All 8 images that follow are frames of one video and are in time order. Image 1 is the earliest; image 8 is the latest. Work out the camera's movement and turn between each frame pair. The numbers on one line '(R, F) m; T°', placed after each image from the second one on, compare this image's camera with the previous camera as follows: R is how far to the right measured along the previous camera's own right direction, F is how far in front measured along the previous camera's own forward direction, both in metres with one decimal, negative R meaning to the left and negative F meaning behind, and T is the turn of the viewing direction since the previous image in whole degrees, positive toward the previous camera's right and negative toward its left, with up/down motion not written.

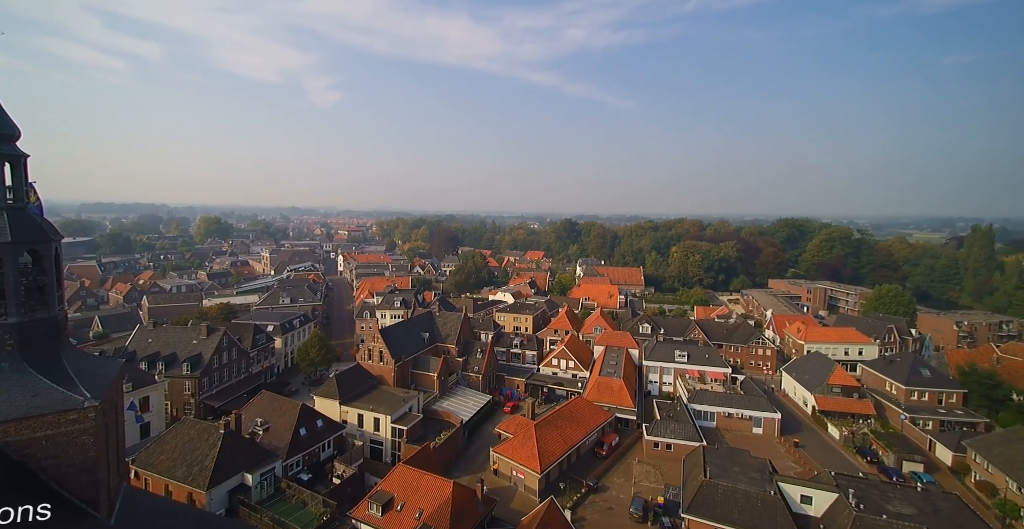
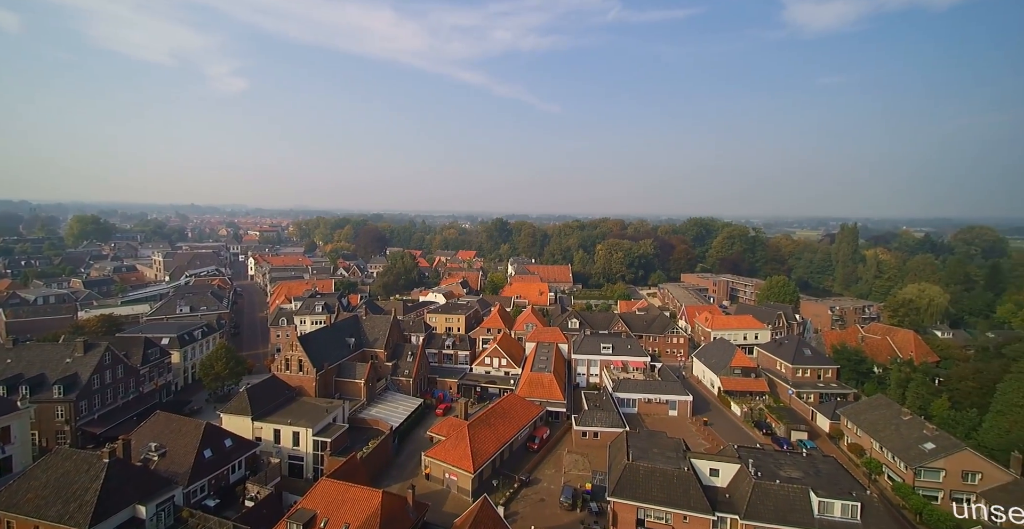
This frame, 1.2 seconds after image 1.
(0.0, -0.9) m; +7°
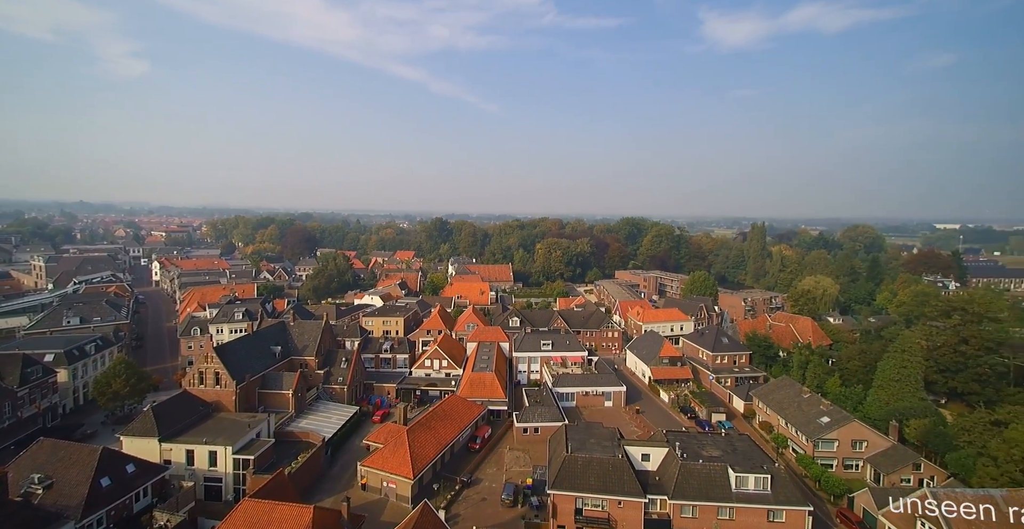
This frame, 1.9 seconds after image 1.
(0.0, -0.8) m; +6°
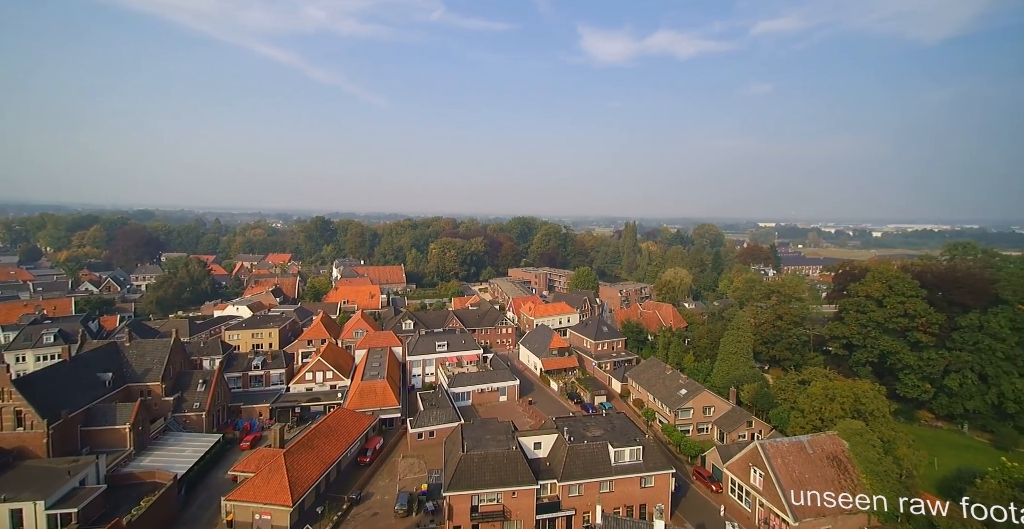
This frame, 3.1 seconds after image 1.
(-0.1, -1.1) m; +11°
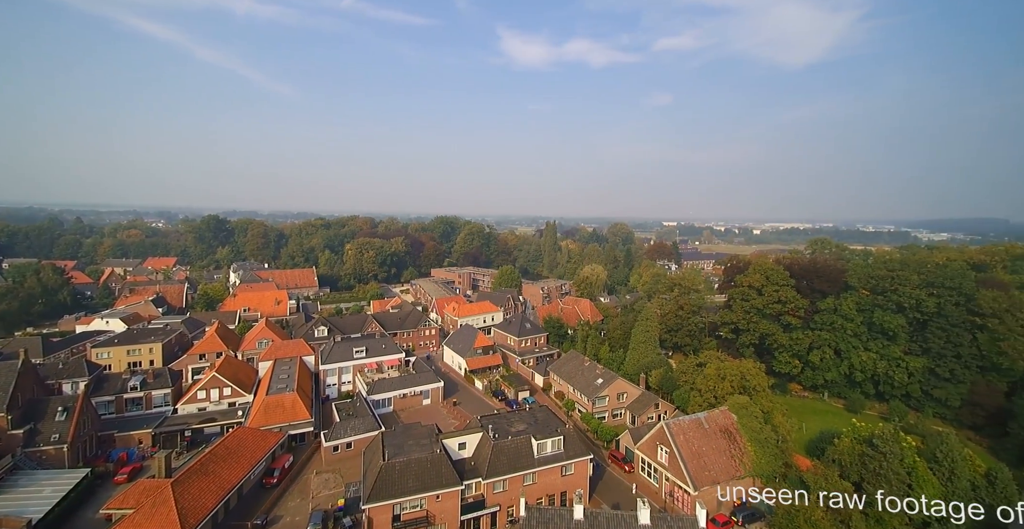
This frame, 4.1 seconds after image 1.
(0.0, -0.6) m; +8°
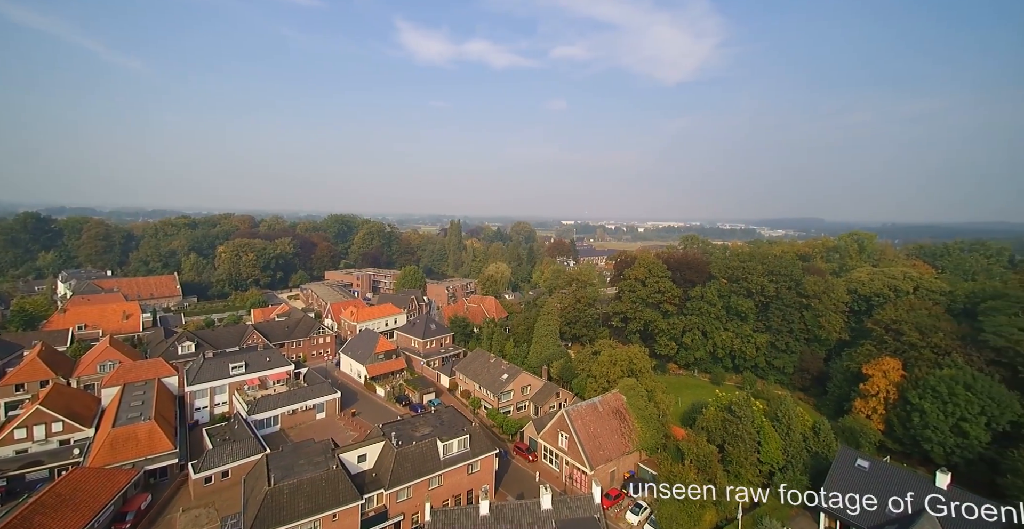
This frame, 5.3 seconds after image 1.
(+0.2, -0.4) m; +9°
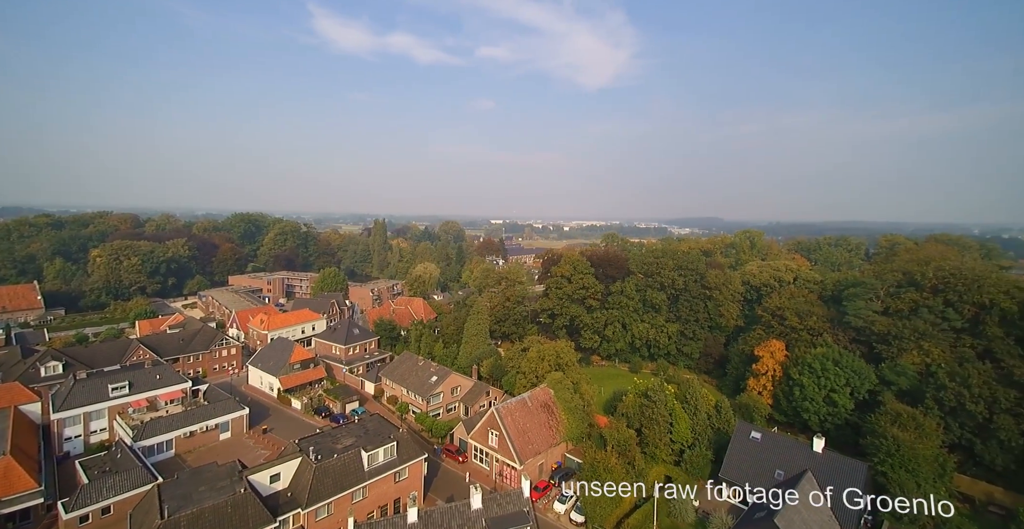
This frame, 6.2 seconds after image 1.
(+0.1, +0.4) m; +7°
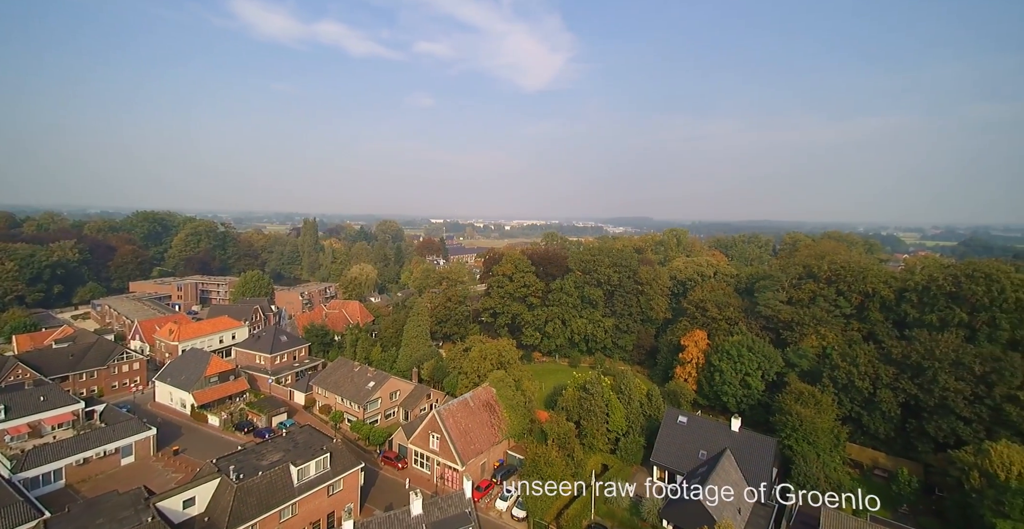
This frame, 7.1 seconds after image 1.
(+0.1, +0.3) m; +6°
